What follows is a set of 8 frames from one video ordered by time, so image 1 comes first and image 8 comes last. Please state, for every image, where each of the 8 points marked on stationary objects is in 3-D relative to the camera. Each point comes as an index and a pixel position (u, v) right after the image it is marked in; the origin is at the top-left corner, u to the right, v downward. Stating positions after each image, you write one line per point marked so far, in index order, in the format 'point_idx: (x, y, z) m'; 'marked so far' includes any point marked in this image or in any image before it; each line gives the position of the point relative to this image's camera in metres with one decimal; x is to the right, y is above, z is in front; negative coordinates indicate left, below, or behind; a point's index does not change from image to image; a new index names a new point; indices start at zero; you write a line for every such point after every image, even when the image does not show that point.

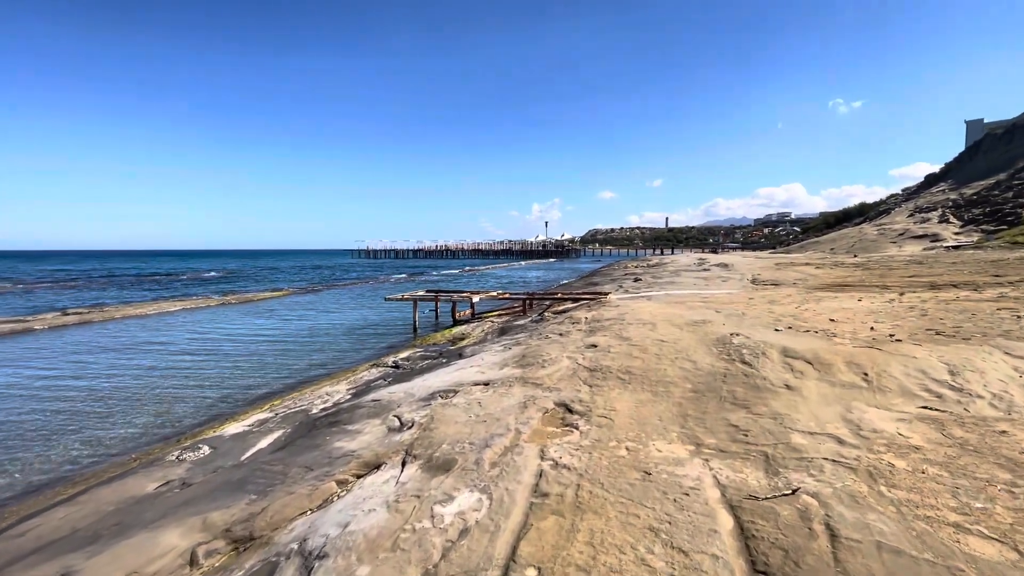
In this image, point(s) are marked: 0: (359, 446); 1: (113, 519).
0: (-2.3, -2.4, +7.2) m
1: (-4.7, -2.7, +5.5) m
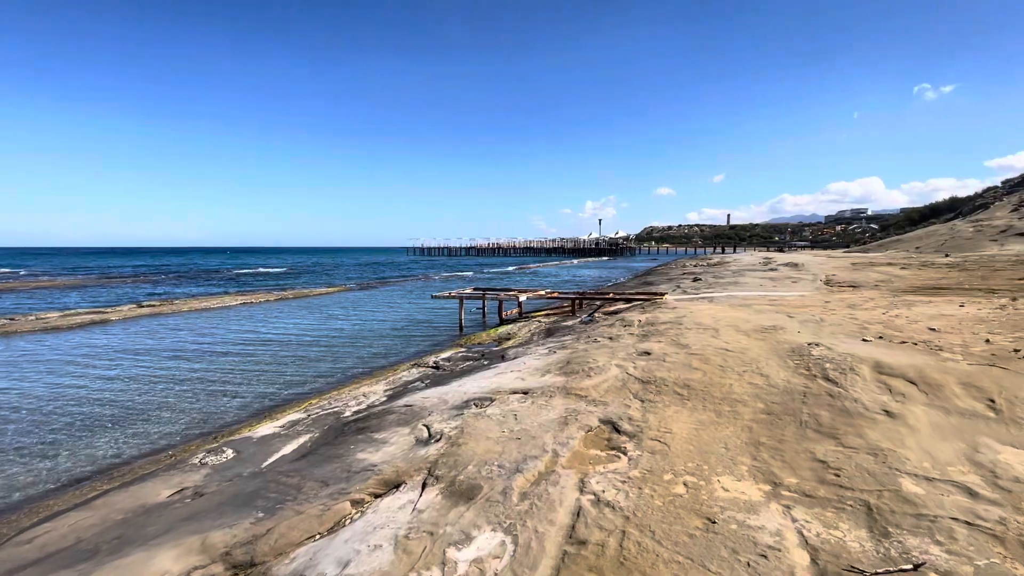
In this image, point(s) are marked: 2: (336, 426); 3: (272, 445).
0: (-1.8, -2.4, +6.6) m
1: (-4.3, -2.7, +5.2) m
2: (-3.1, -2.4, +8.5) m
3: (-3.9, -2.5, +7.7) m
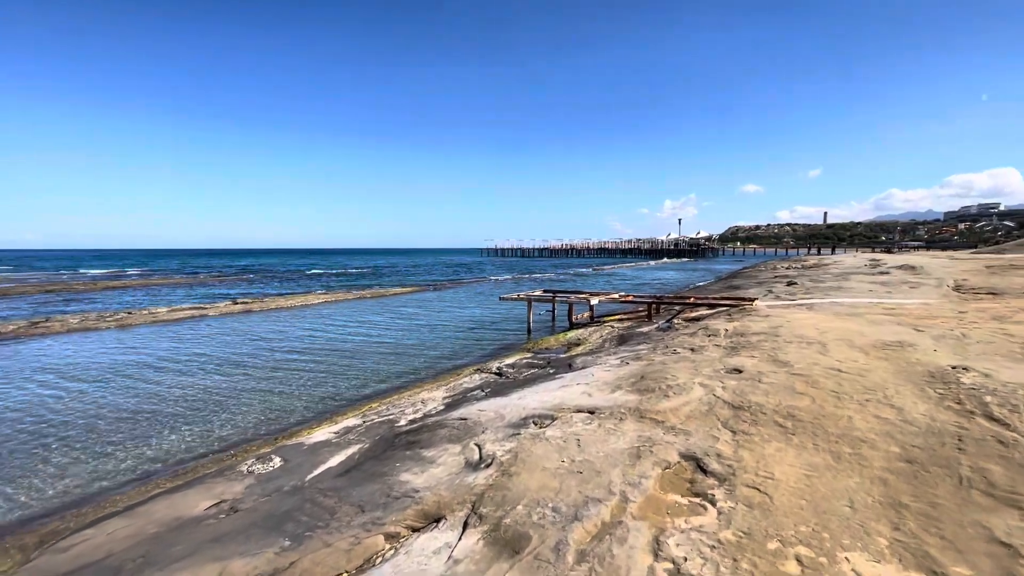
0: (-1.1, -2.4, +5.9) m
1: (-3.8, -2.7, +4.9) m
2: (-2.1, -2.4, +7.9) m
3: (-3.0, -2.5, +7.3) m
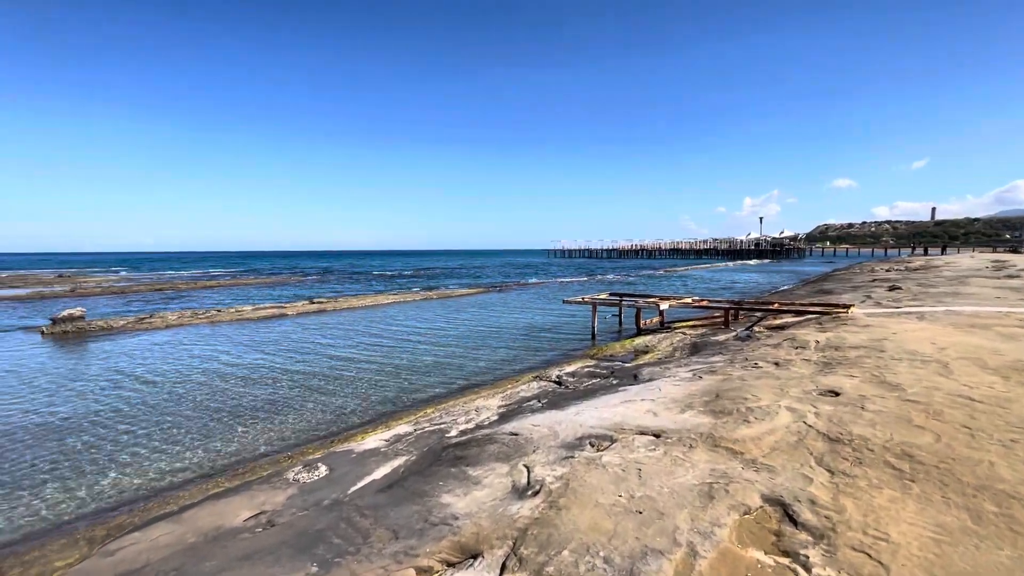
0: (-0.5, -2.5, +5.4) m
1: (-3.3, -2.7, +4.8) m
2: (-1.2, -2.5, +7.6) m
3: (-2.2, -2.6, +7.1) m
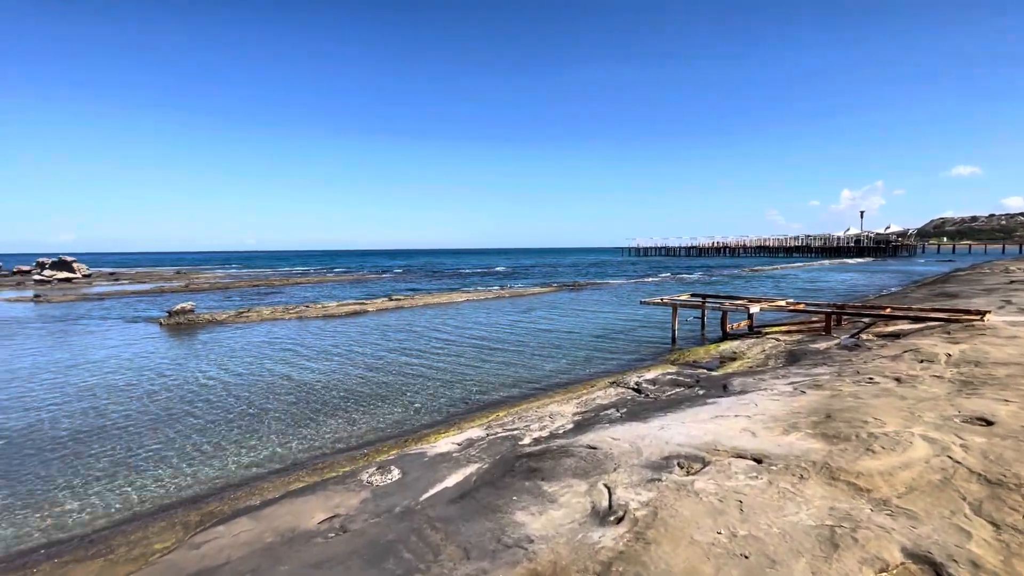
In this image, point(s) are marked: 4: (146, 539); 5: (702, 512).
0: (+0.3, -2.5, +5.0) m
1: (-2.6, -2.8, +4.8) m
2: (0.0, -2.5, +7.2) m
3: (-1.1, -2.6, +6.9) m
4: (-4.5, -3.1, +5.8) m
5: (+1.9, -2.3, +4.9) m
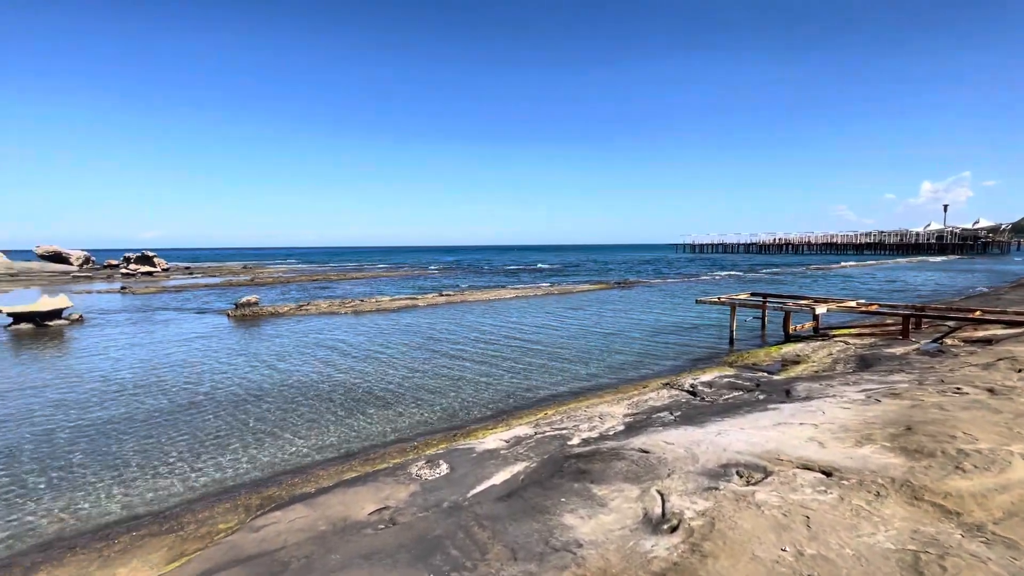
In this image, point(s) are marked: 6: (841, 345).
0: (+0.8, -2.5, +4.8) m
1: (-2.1, -2.7, +4.9) m
2: (+0.7, -2.5, +7.1) m
3: (-0.4, -2.6, +6.9) m
4: (-3.9, -3.0, +6.2) m
5: (+2.4, -2.3, +4.6) m
6: (+9.7, -1.7, +14.1) m
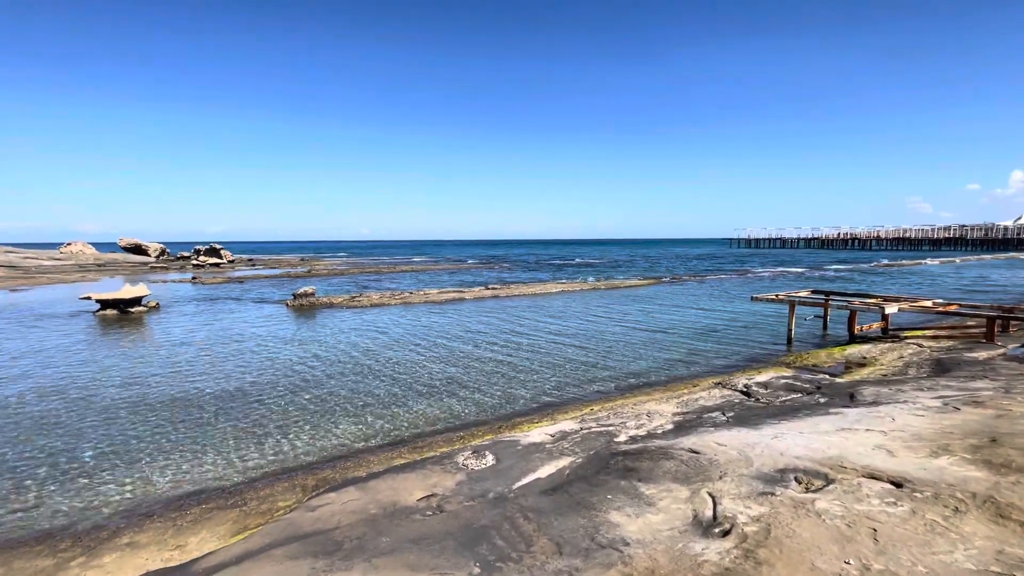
0: (+1.2, -2.4, +4.7) m
1: (-1.6, -2.6, +5.1) m
2: (+1.3, -2.4, +7.0) m
3: (+0.3, -2.5, +6.9) m
4: (-3.3, -2.9, +6.5) m
5: (+2.8, -2.2, +4.3) m
6: (+11.0, -1.6, +13.1) m
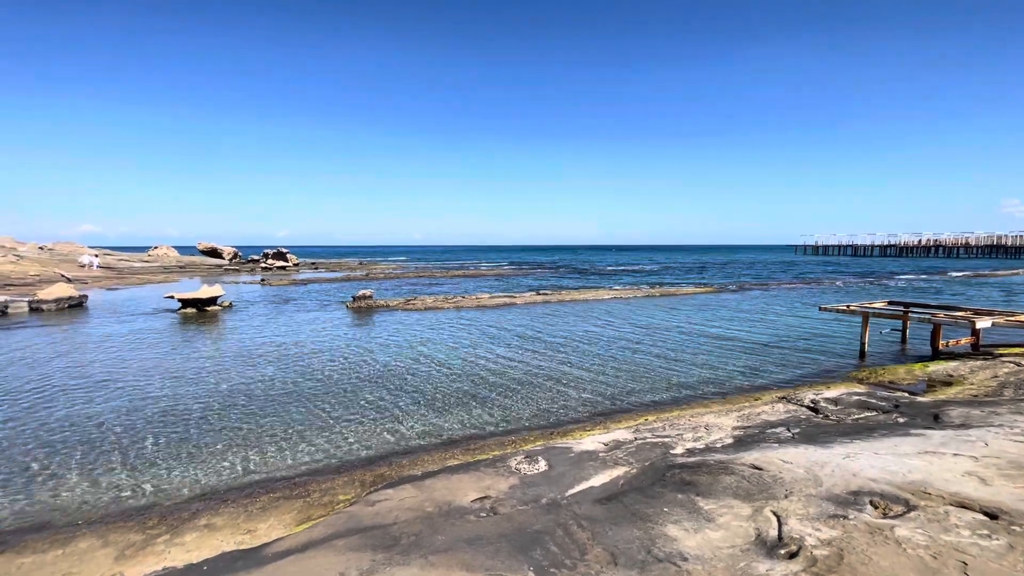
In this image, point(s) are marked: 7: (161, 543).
0: (+1.8, -2.5, +4.6) m
1: (-1.0, -2.6, +5.3) m
2: (+2.1, -2.5, +6.8) m
3: (+1.0, -2.6, +6.8) m
4: (-2.5, -2.9, +6.8) m
5: (+3.3, -2.3, +4.0) m
6: (+12.4, -2.0, +11.9) m
7: (-4.2, -3.0, +5.7) m
